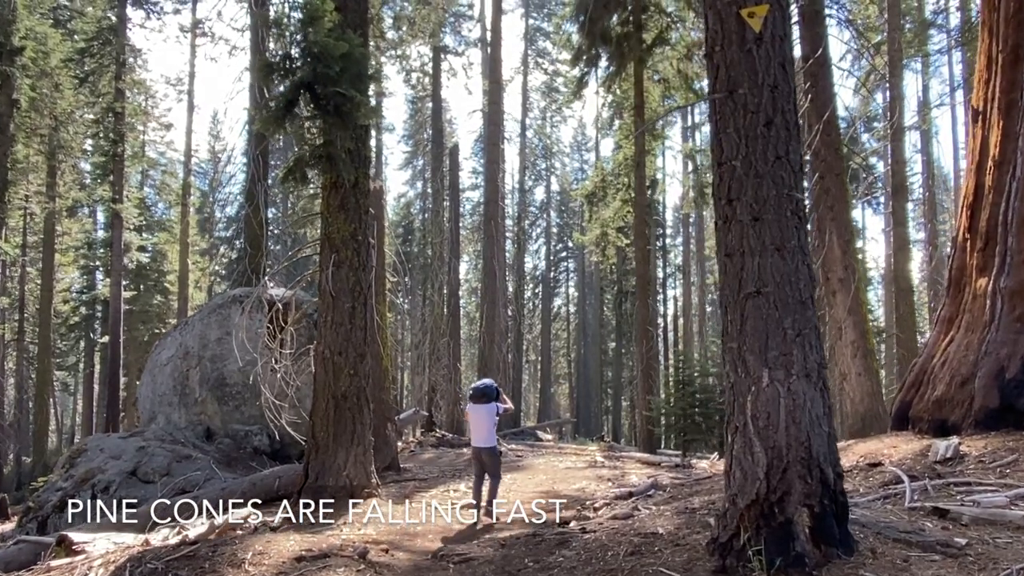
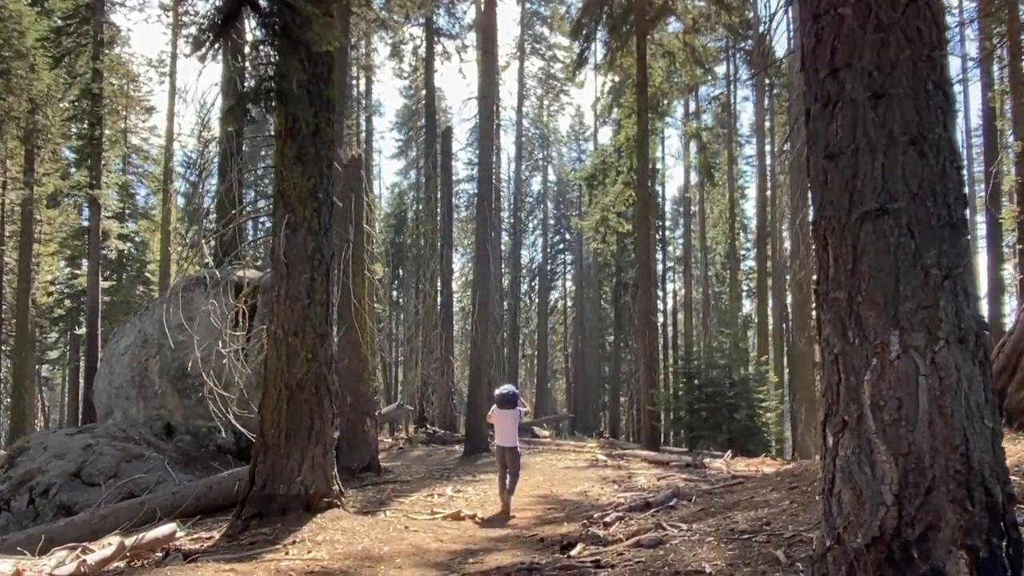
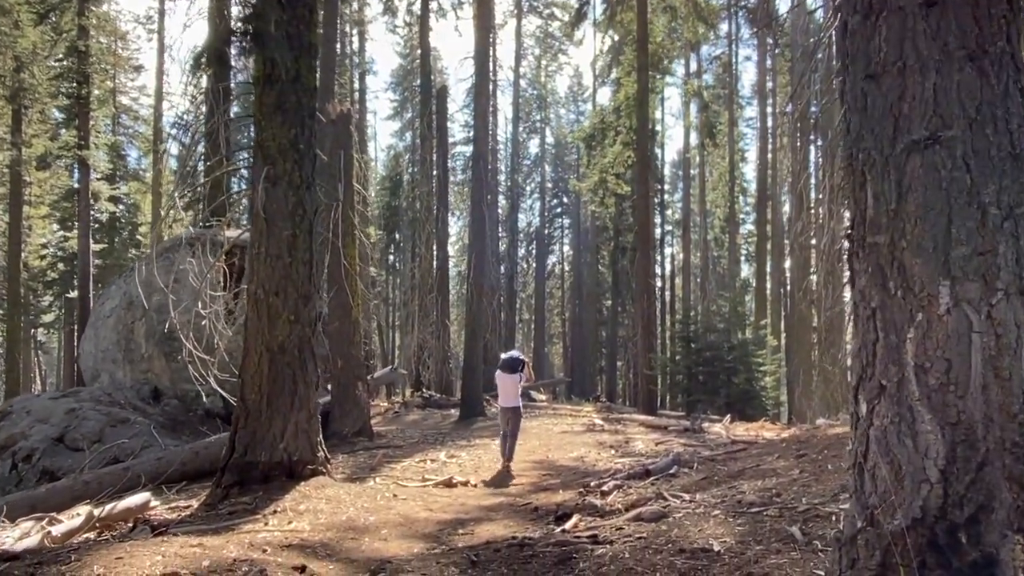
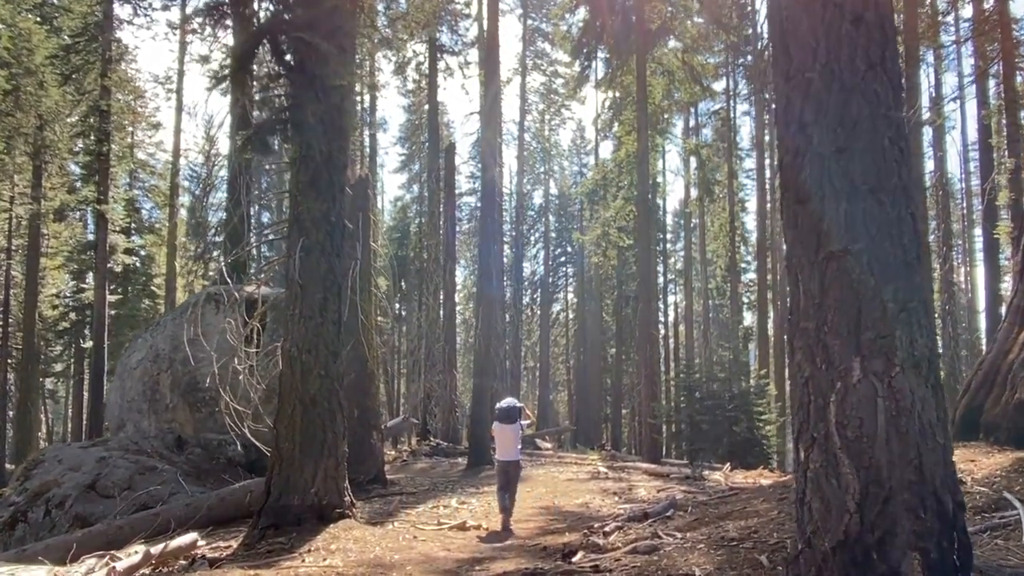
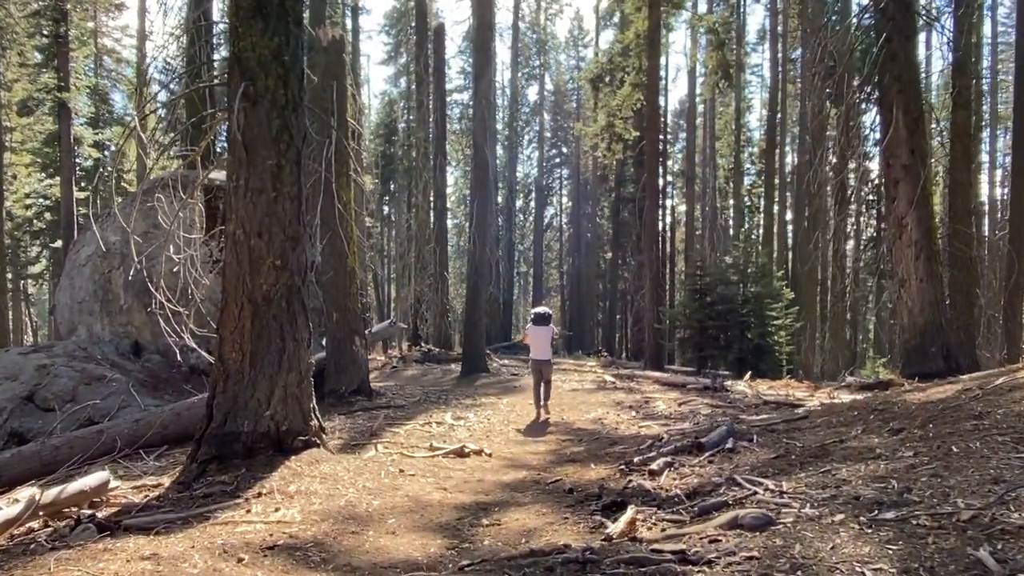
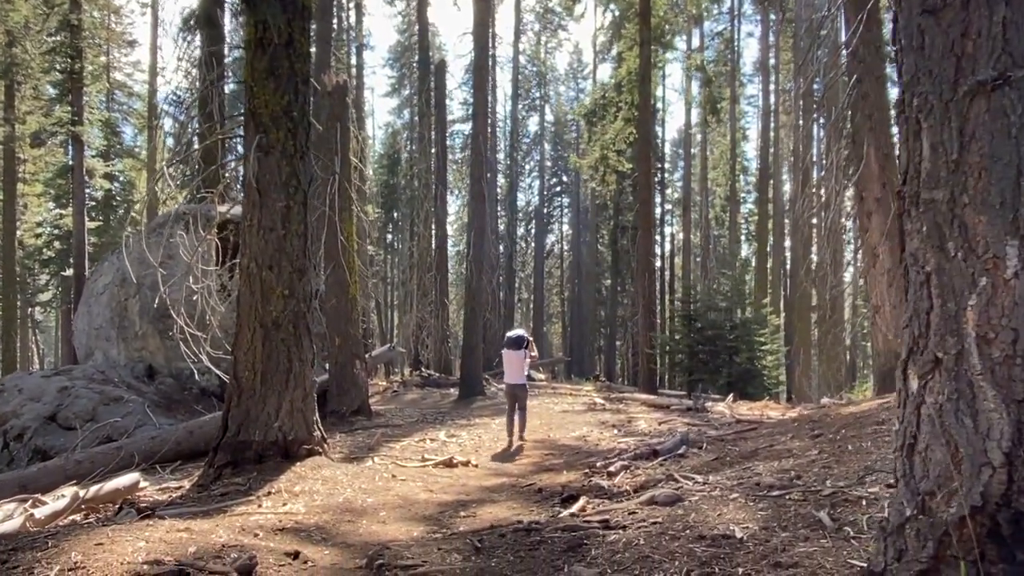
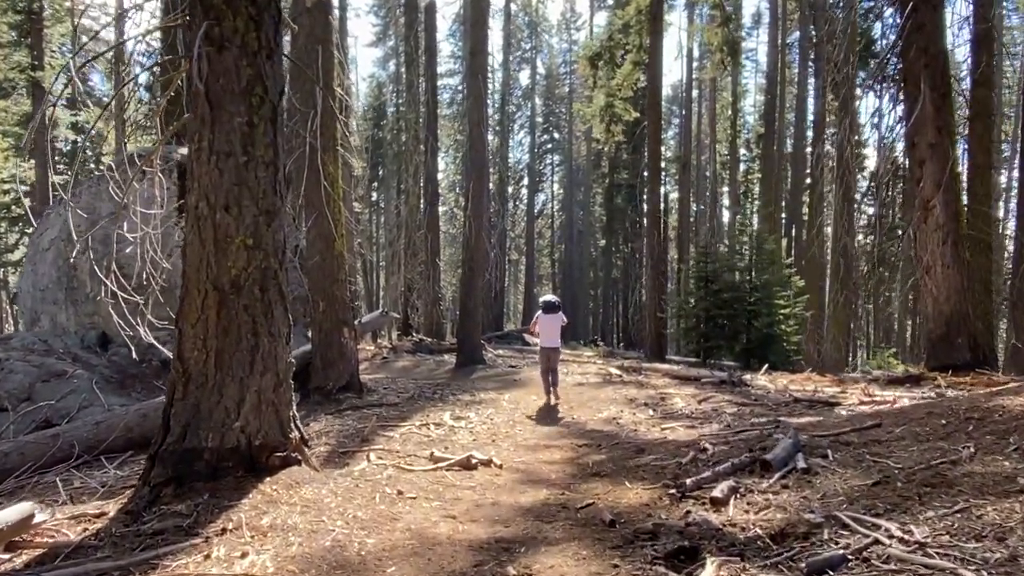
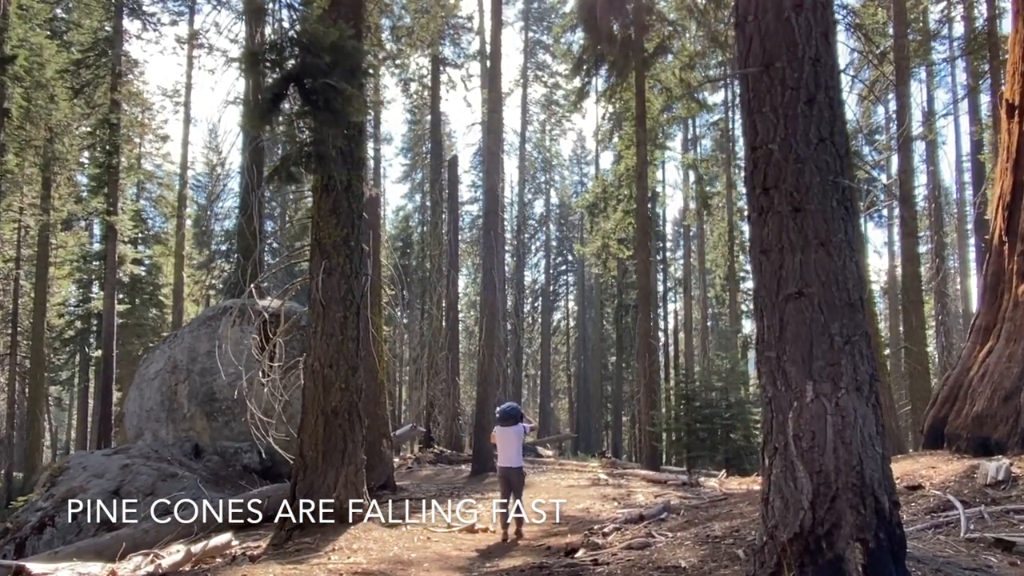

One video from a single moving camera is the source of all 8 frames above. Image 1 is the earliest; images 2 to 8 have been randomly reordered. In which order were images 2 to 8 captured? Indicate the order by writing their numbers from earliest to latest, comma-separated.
8, 4, 2, 3, 6, 5, 7
